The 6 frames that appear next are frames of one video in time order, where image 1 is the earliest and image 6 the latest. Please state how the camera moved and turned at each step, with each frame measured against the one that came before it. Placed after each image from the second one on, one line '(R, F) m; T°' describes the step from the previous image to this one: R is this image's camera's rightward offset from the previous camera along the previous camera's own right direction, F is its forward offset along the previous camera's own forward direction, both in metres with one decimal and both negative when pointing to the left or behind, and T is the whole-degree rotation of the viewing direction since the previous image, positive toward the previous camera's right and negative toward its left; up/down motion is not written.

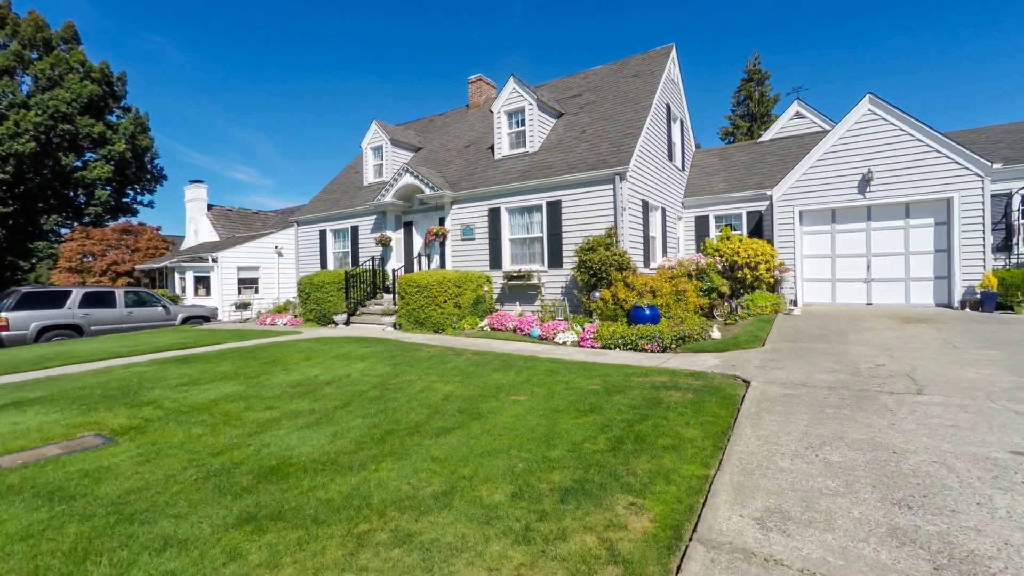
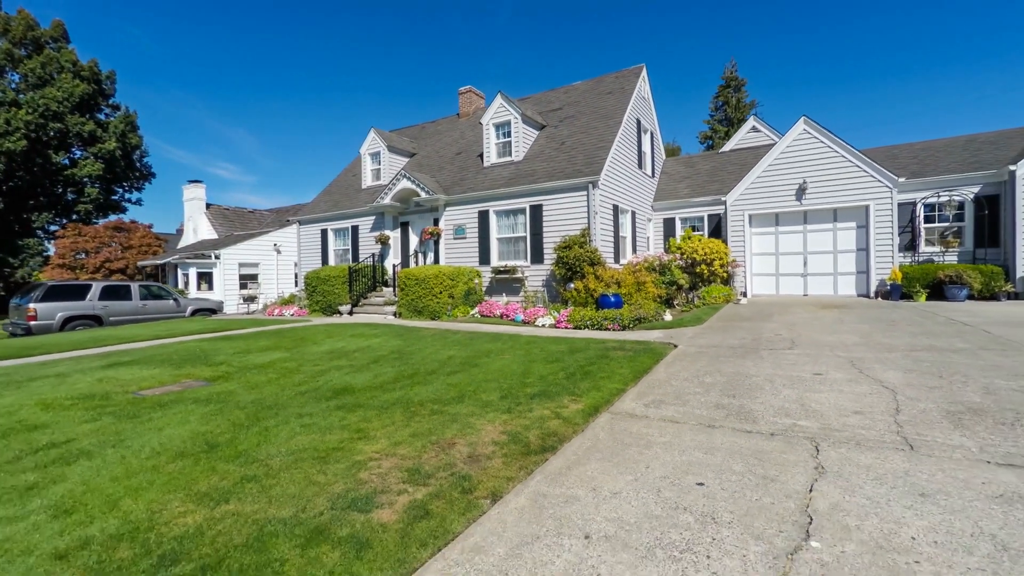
(0.0, -1.9) m; +2°
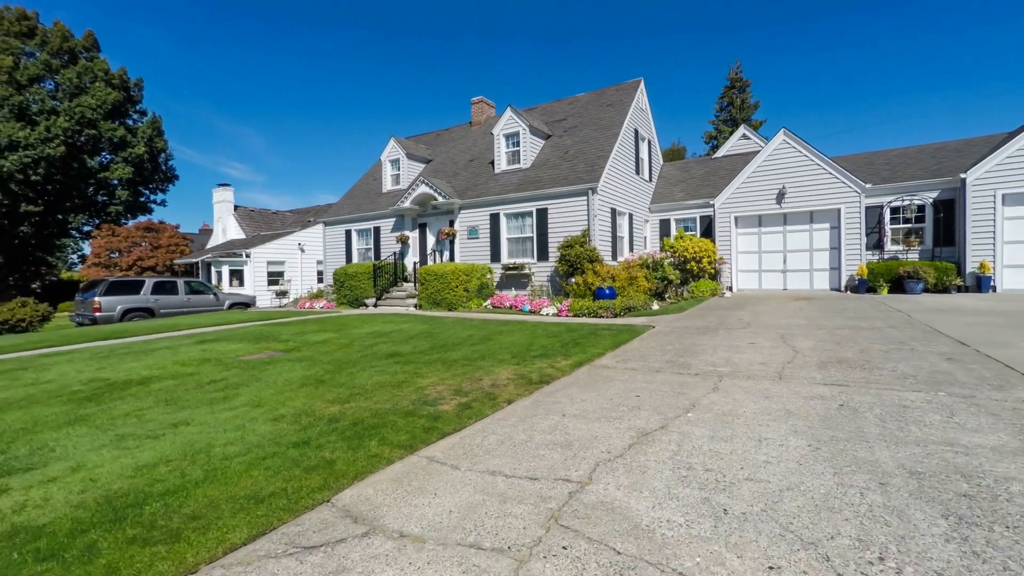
(0.0, -1.8) m; -1°
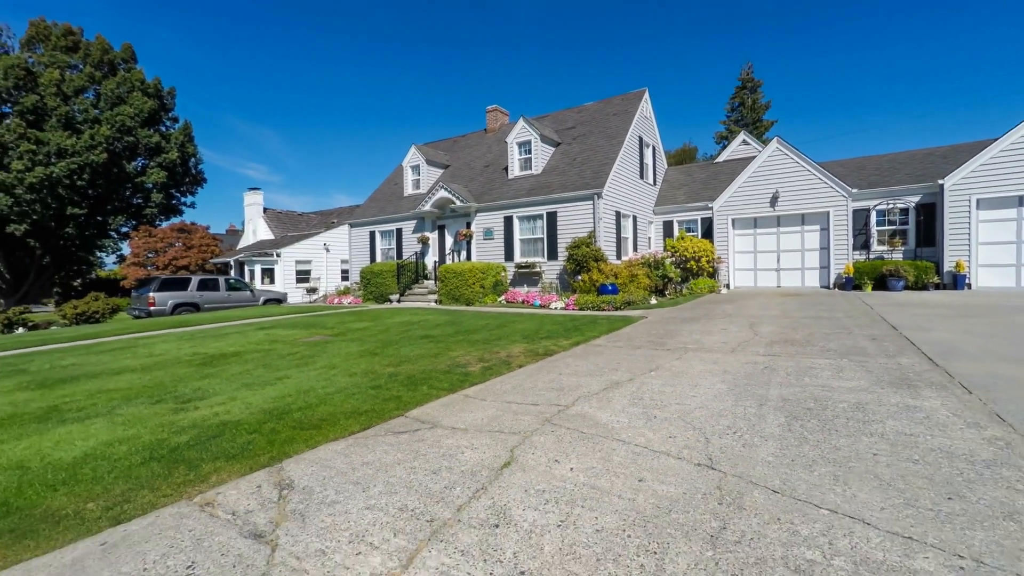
(0.0, -1.5) m; -2°
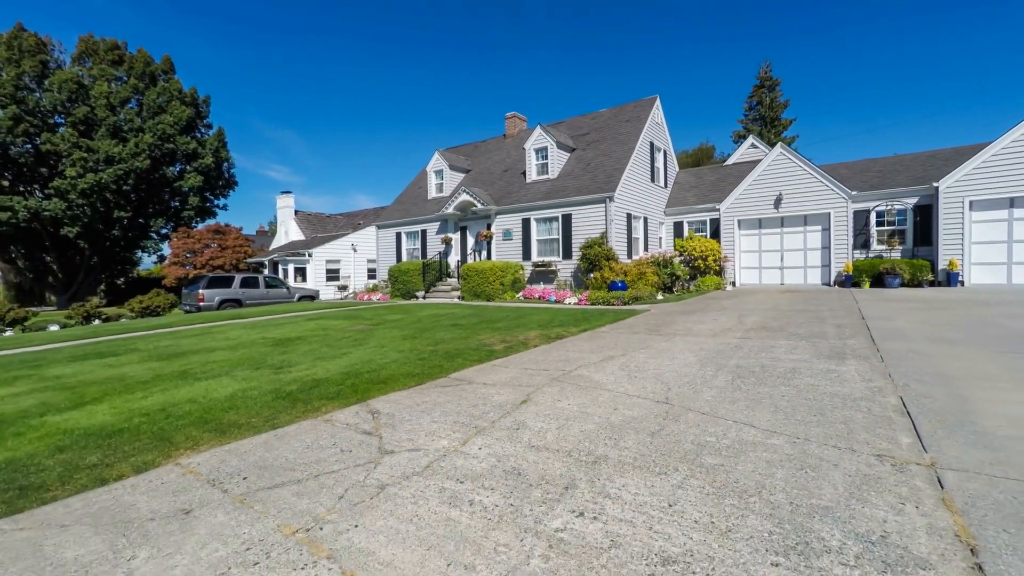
(0.0, -1.3) m; -2°
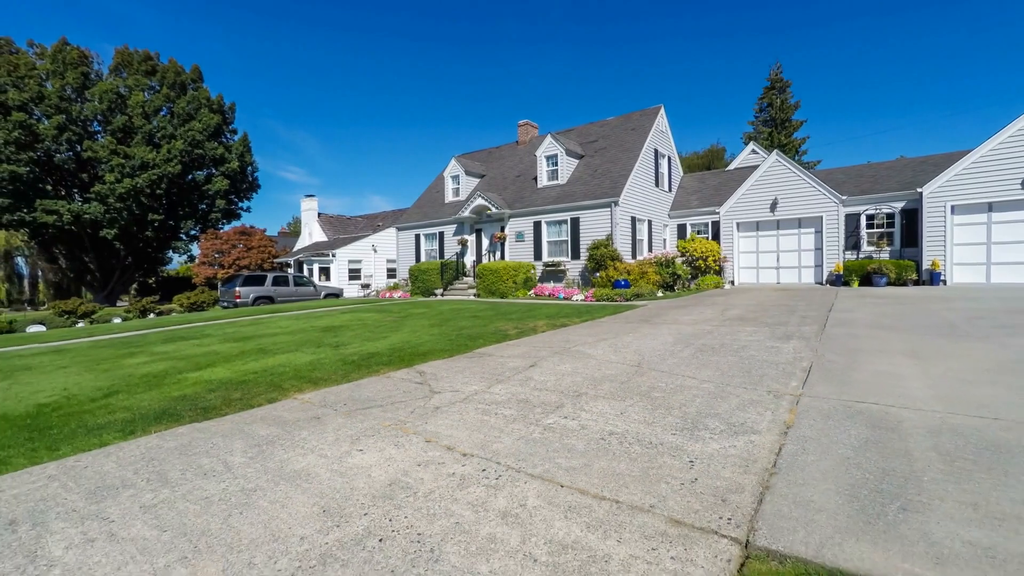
(0.0, -1.4) m; -2°
